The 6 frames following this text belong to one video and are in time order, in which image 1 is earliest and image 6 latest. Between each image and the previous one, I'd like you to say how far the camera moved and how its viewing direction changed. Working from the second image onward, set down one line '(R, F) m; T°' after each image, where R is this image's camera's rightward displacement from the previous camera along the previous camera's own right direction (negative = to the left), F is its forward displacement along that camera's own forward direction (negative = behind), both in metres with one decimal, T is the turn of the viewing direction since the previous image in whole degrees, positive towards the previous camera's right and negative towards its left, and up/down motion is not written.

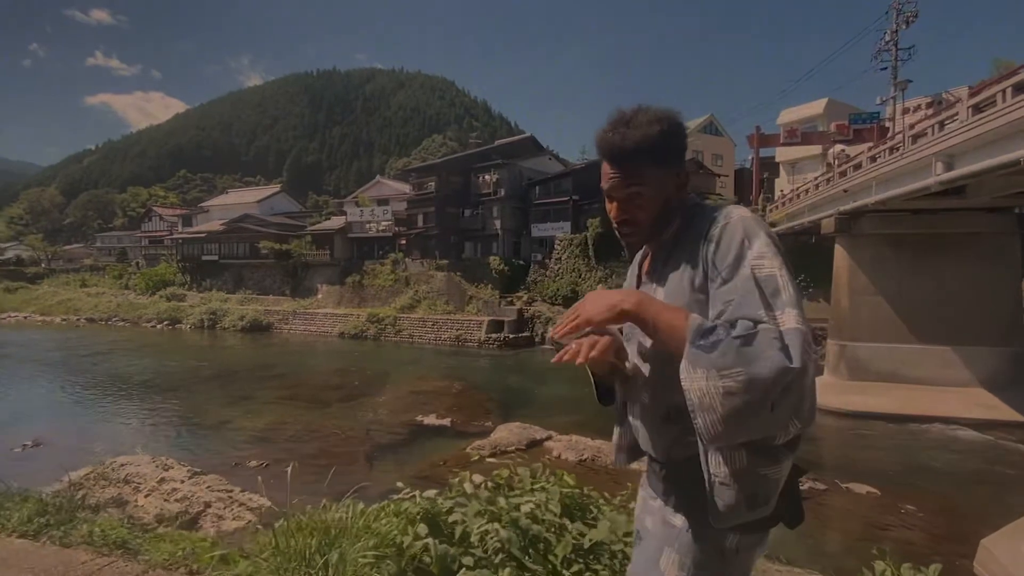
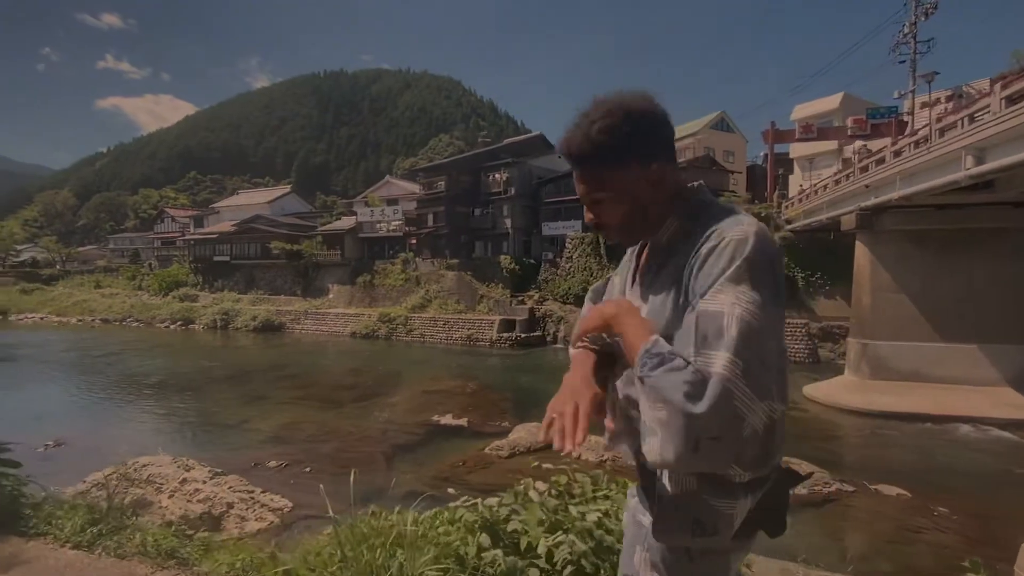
(-0.2, +0.1) m; -1°
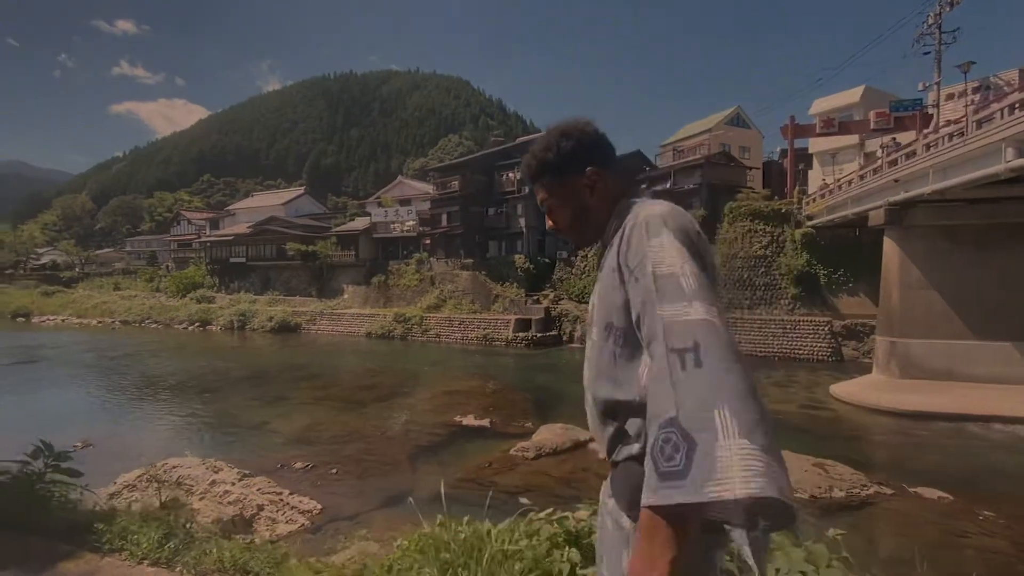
(-0.3, +0.1) m; -1°
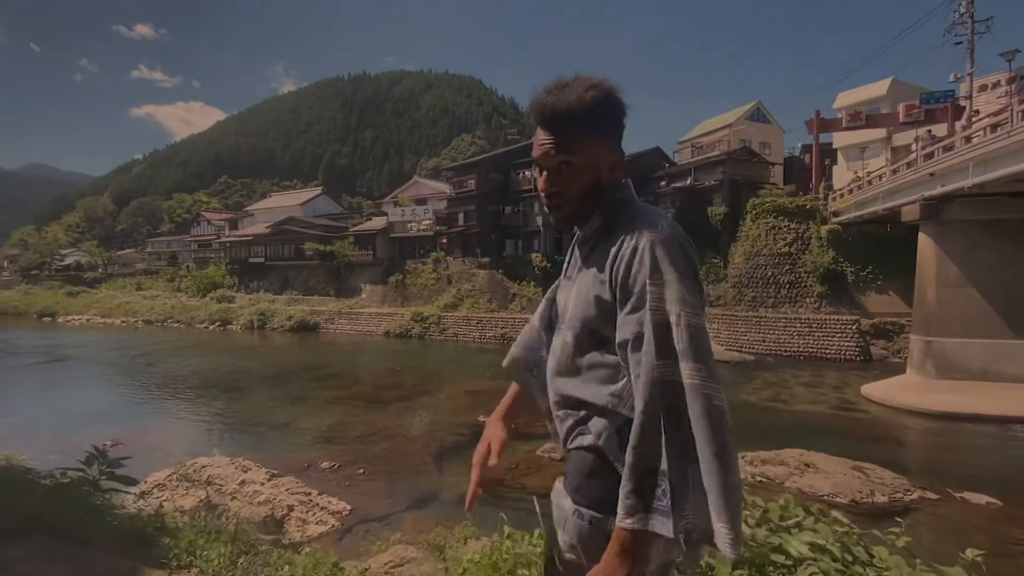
(-0.3, +0.1) m; -1°
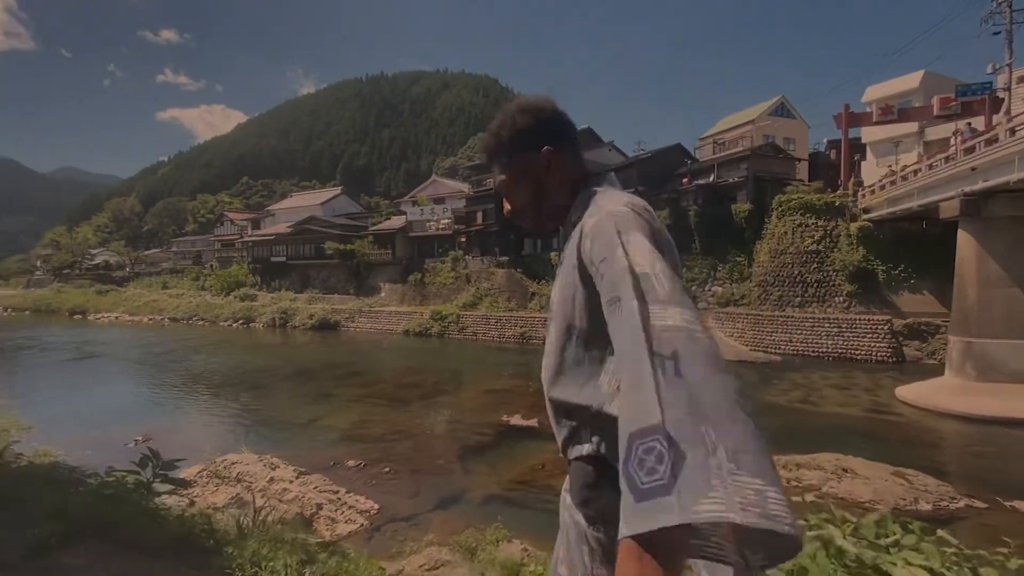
(-0.2, +0.1) m; -2°
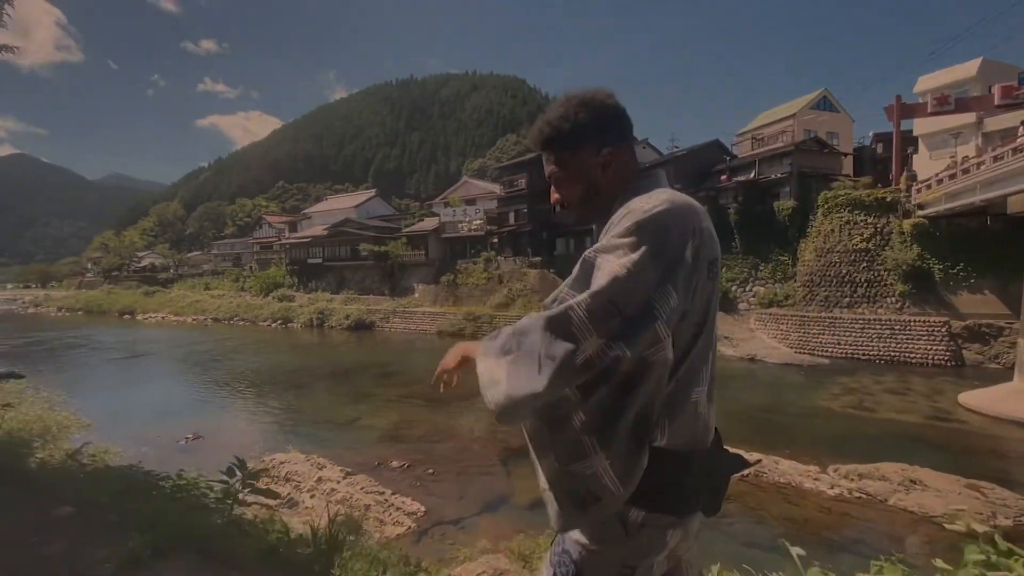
(-0.3, +0.1) m; -3°
